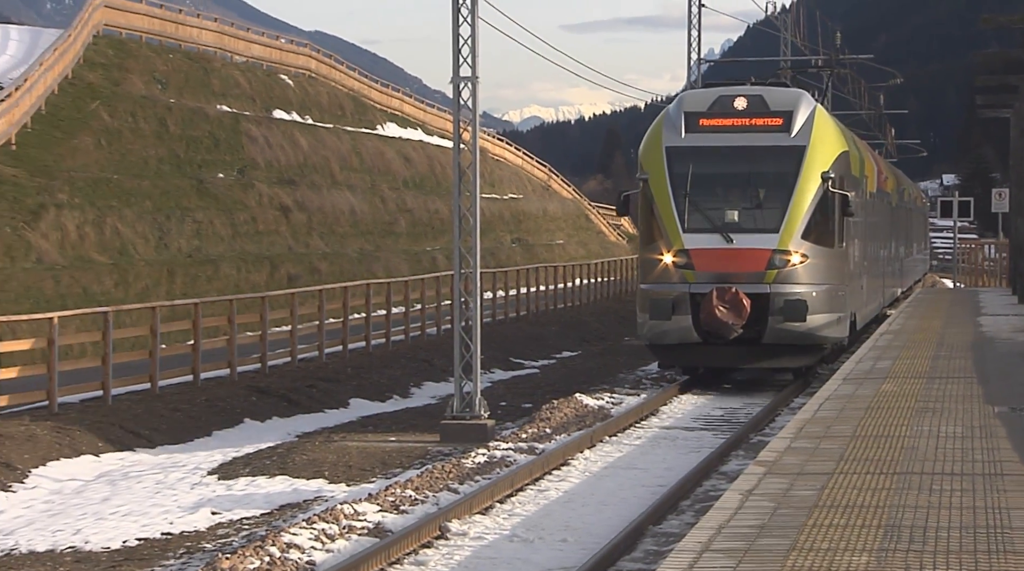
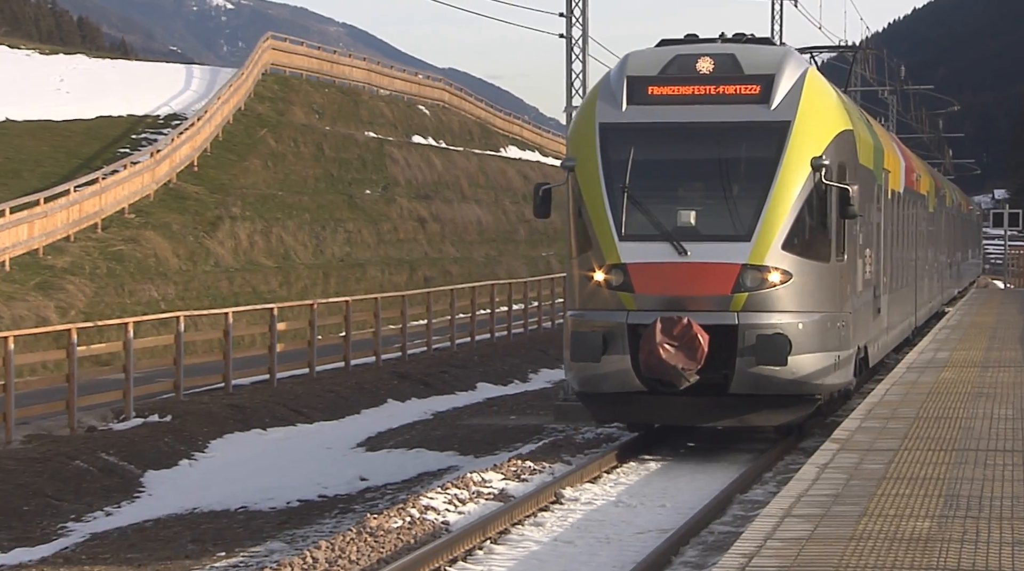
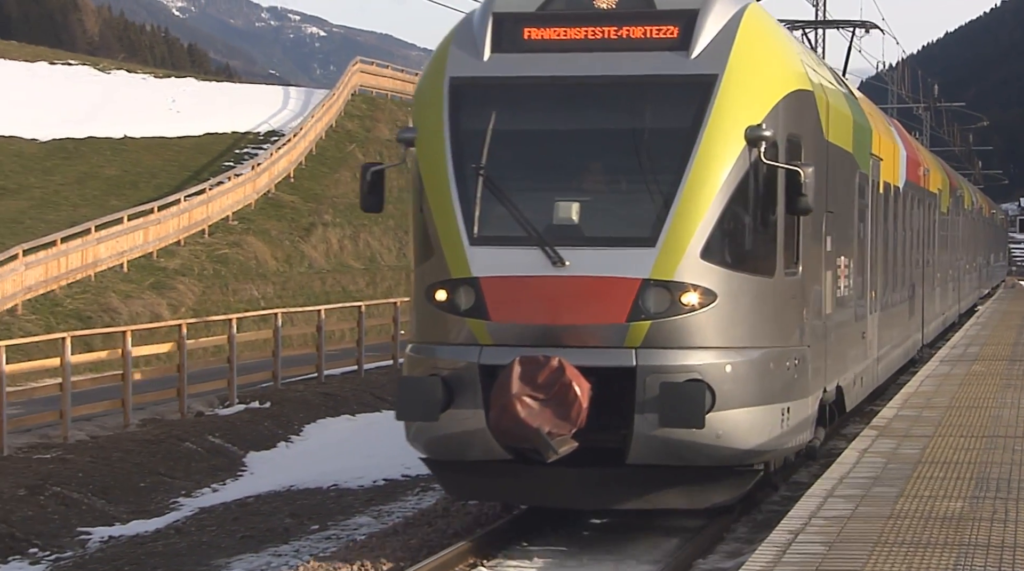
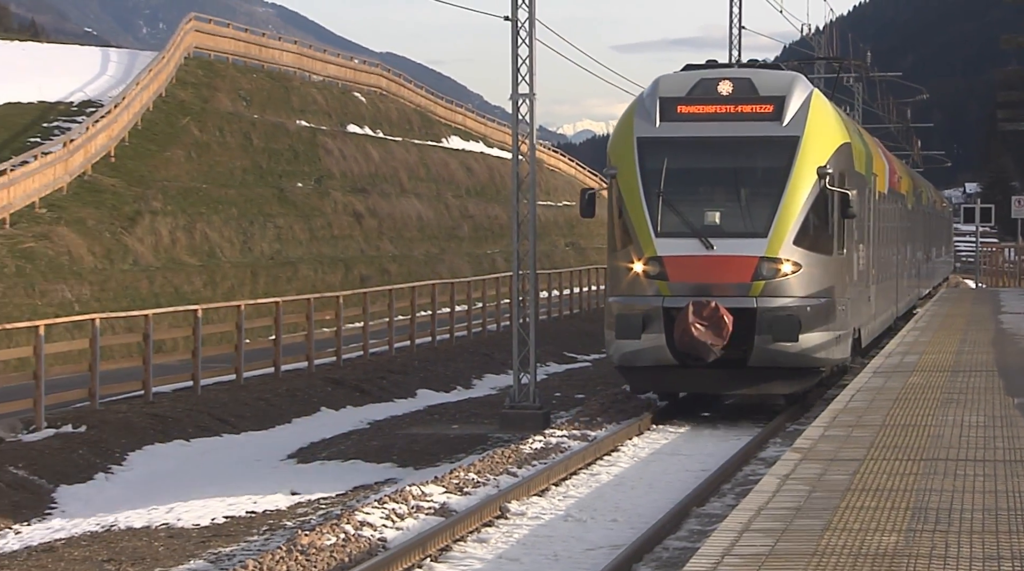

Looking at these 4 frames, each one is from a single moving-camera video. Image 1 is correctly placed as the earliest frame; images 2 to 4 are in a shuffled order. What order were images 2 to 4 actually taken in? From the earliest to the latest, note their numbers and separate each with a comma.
4, 2, 3
